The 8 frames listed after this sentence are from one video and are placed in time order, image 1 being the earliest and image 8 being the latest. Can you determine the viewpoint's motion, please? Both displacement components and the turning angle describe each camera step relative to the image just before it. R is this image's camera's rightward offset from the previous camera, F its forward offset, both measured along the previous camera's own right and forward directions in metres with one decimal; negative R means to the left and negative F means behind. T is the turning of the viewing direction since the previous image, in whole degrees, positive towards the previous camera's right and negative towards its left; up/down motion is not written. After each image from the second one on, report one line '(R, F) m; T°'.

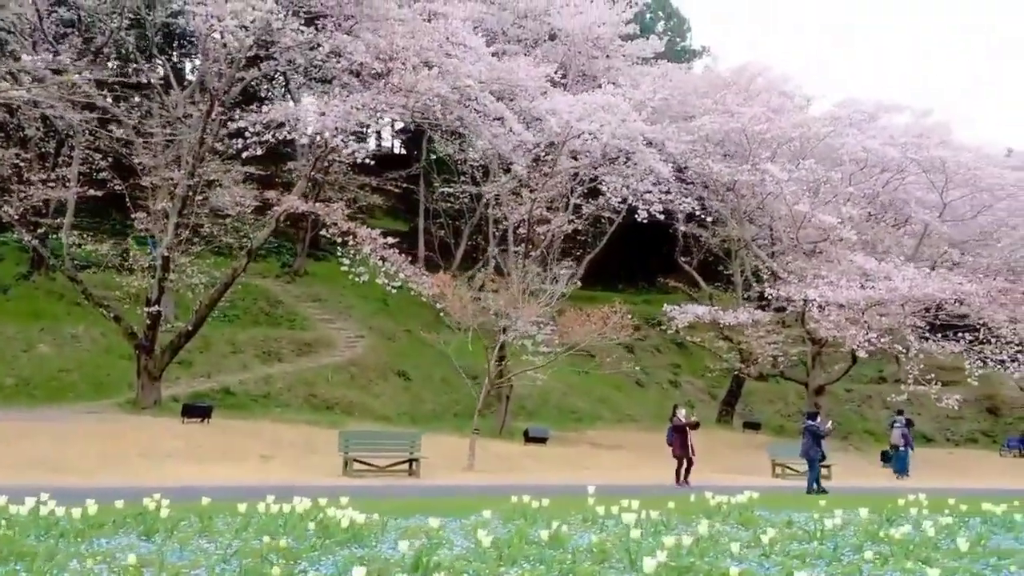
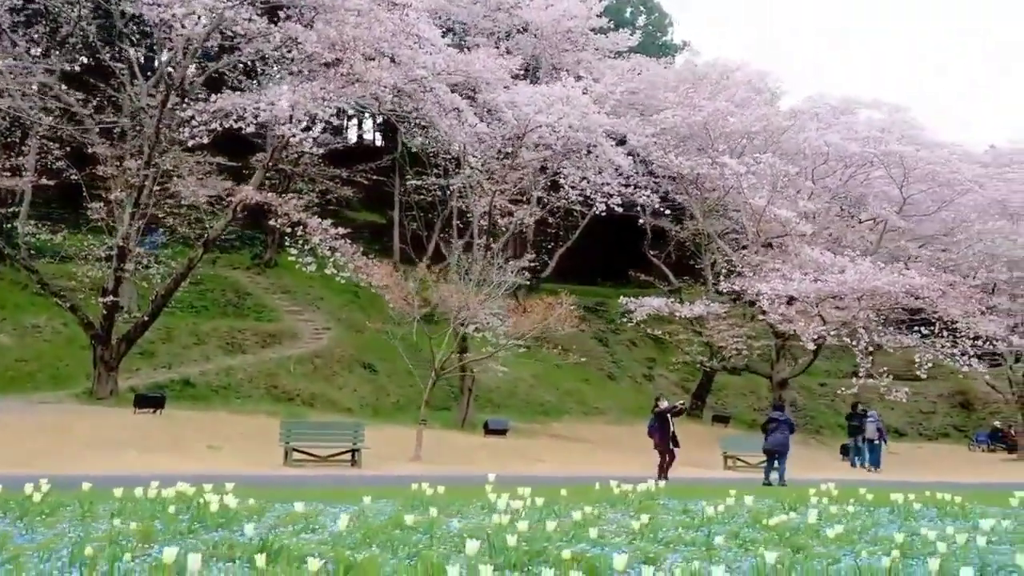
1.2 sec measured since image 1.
(+1.0, 0.0) m; 0°
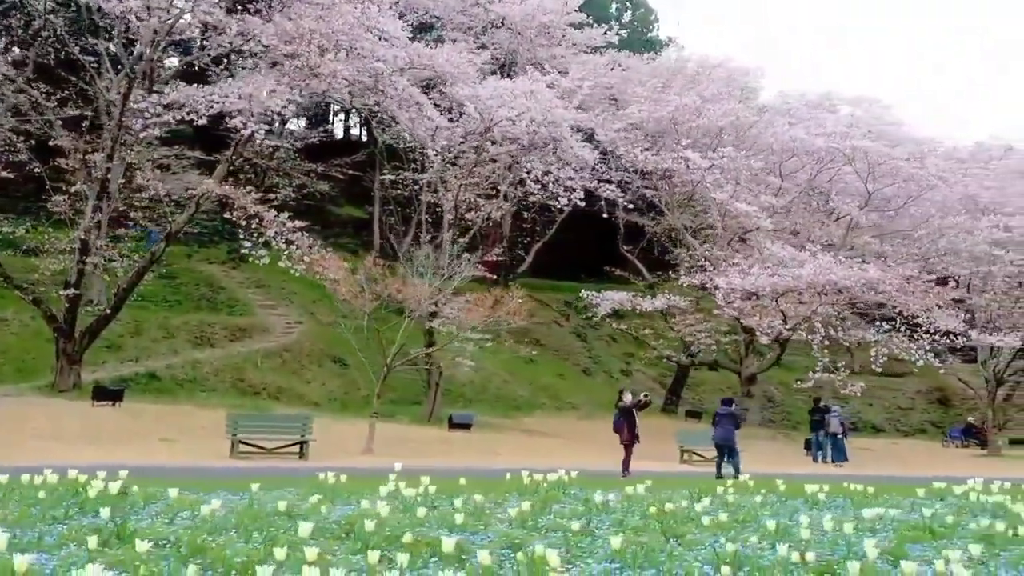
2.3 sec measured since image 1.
(+1.0, 0.0) m; 0°
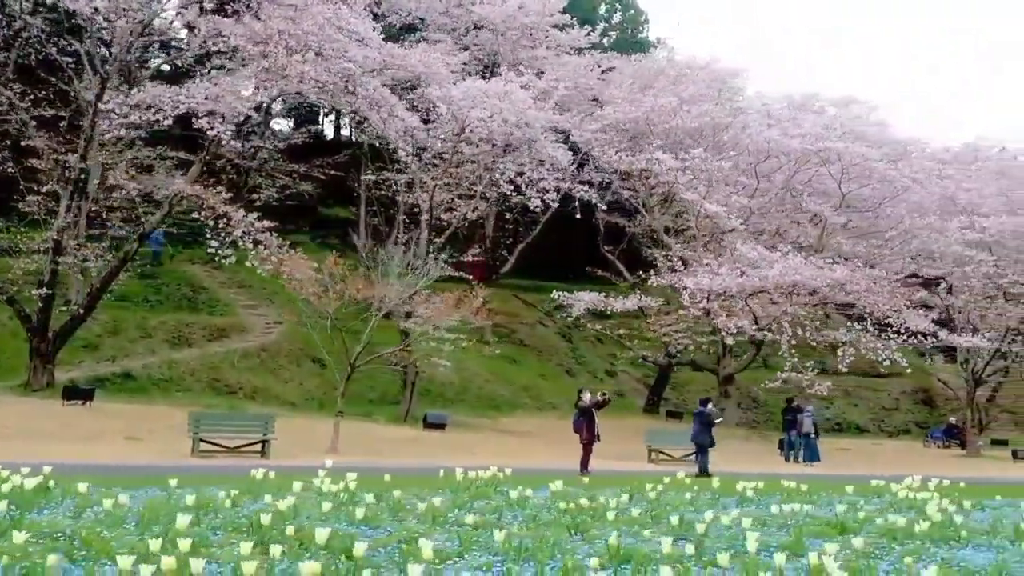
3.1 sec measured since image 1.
(+0.8, -0.1) m; 0°
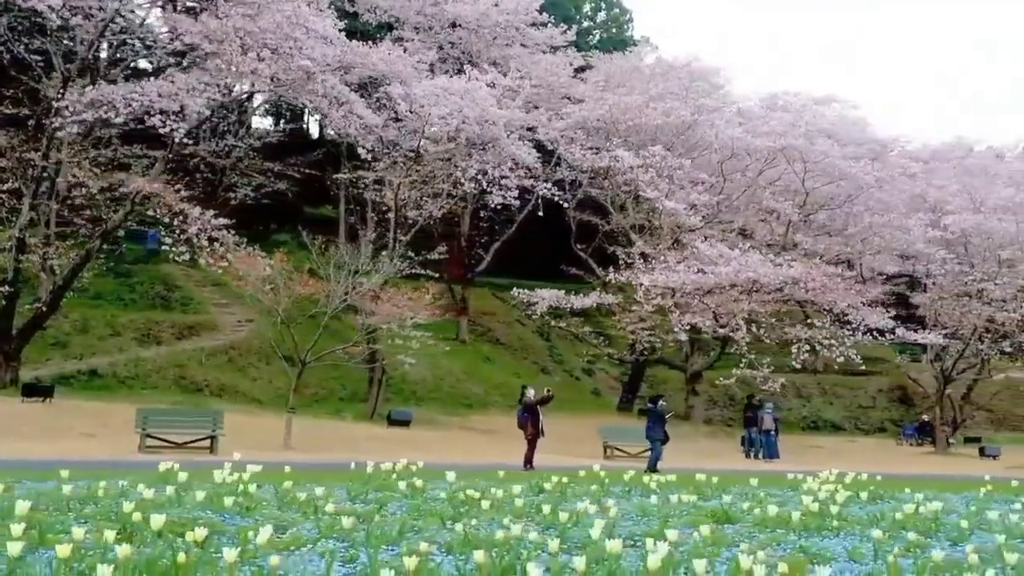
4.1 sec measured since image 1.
(+1.0, -0.1) m; 0°
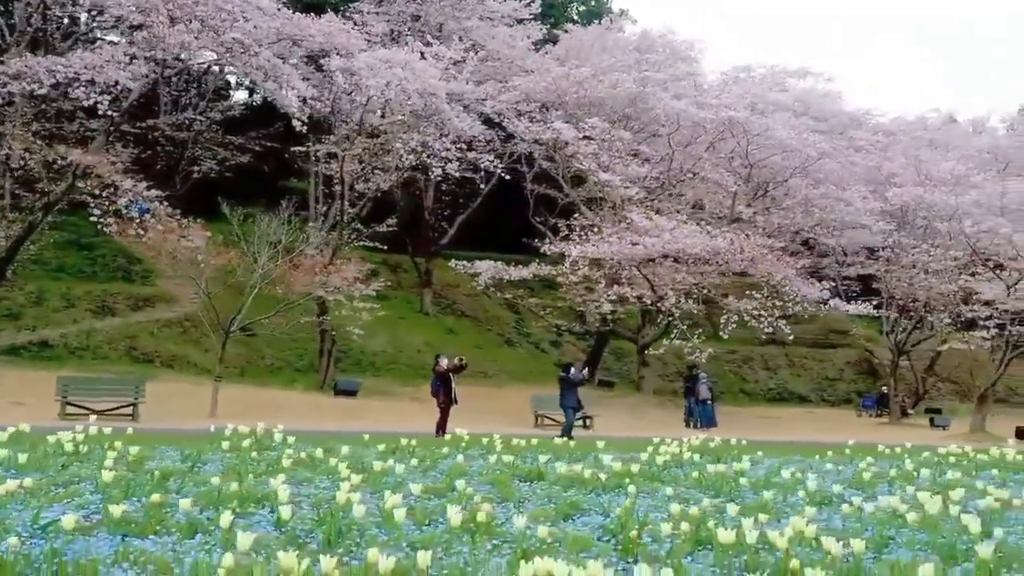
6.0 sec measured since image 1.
(+1.7, -0.2) m; 0°
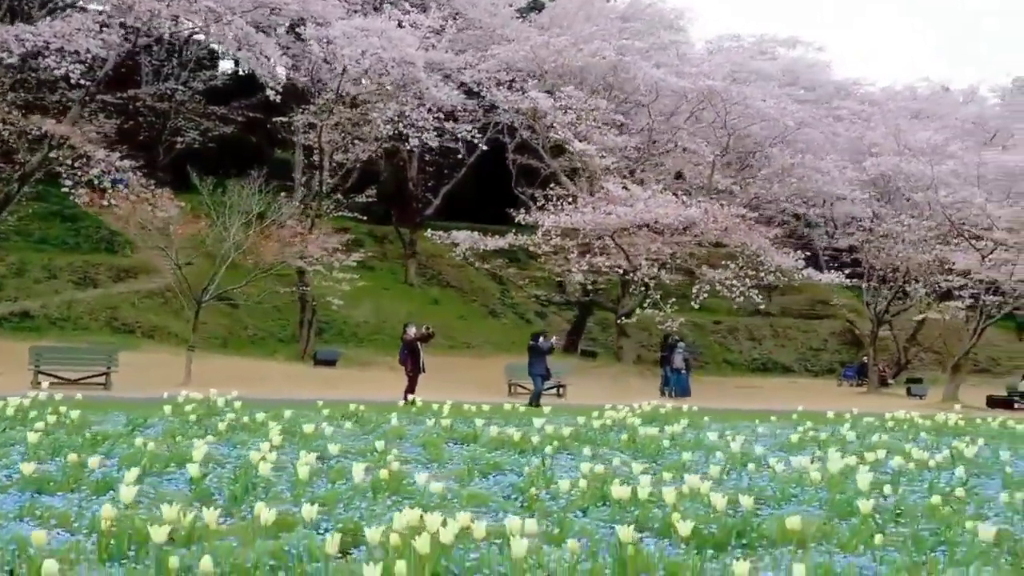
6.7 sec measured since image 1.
(+0.6, -0.1) m; 0°
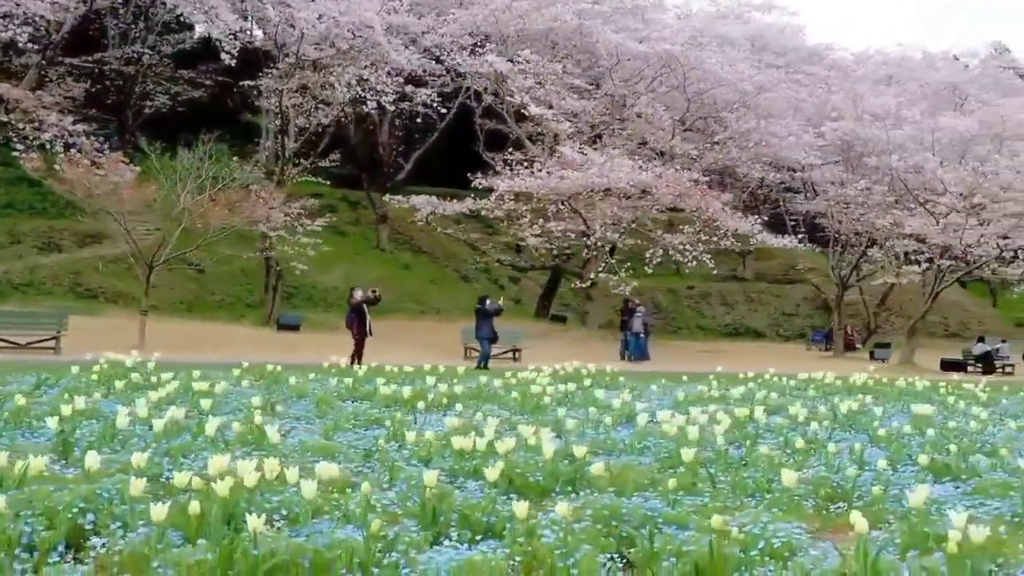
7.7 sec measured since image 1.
(+0.9, -0.2) m; +1°
